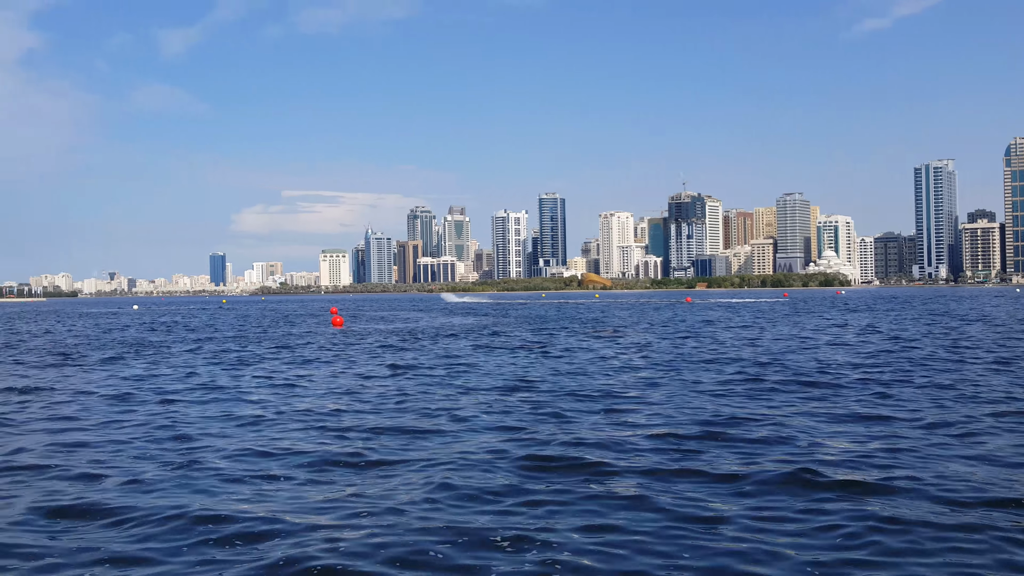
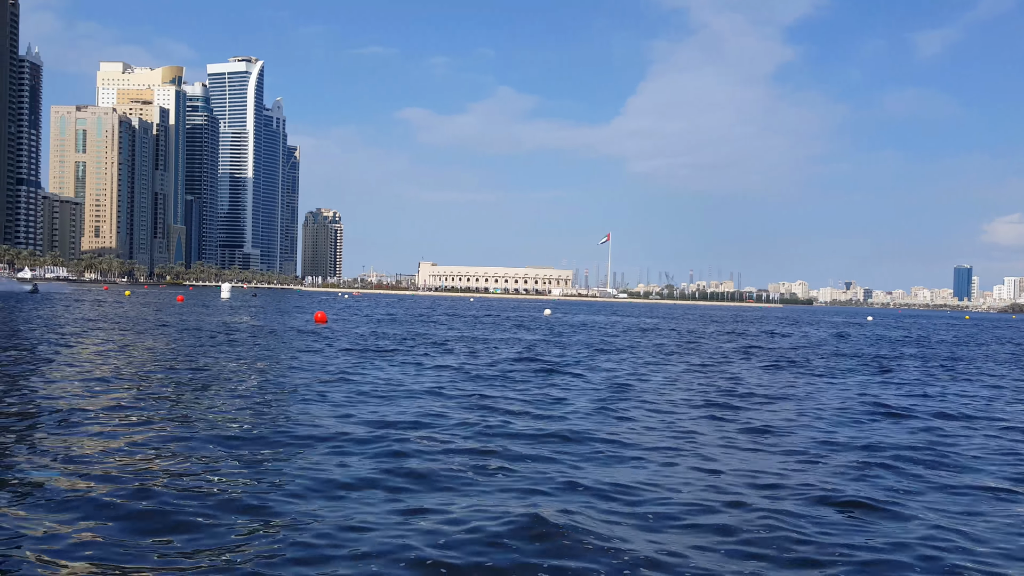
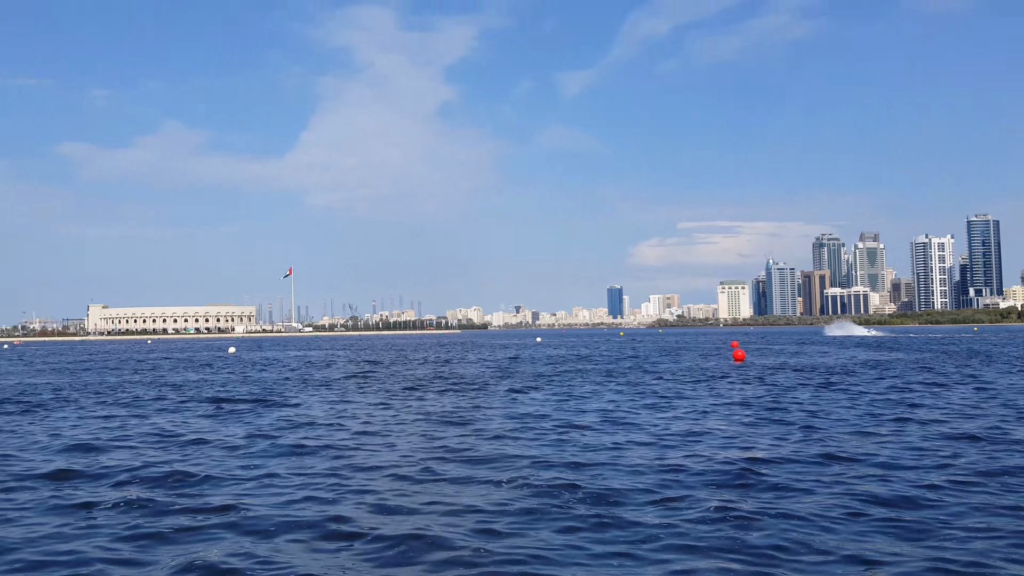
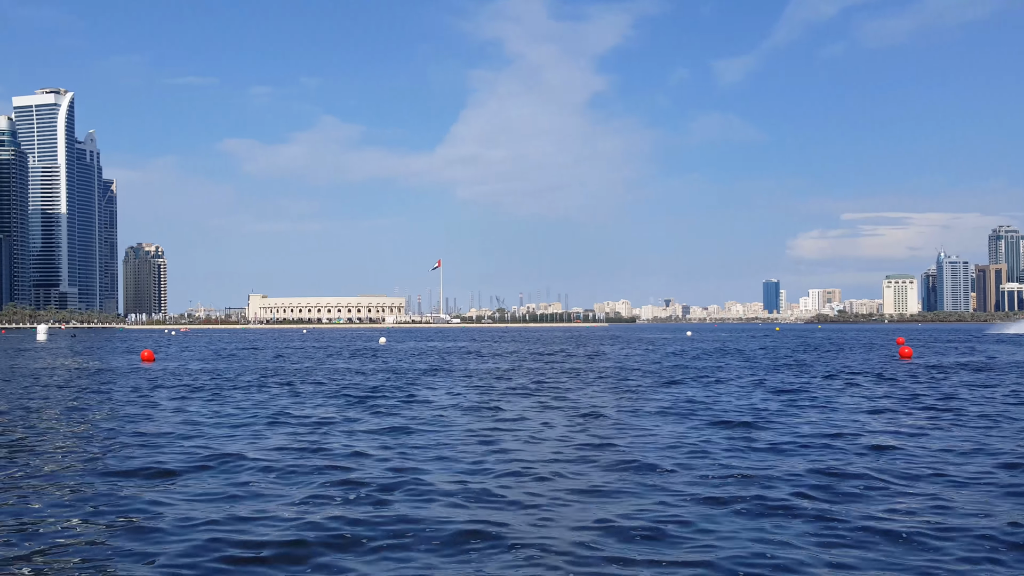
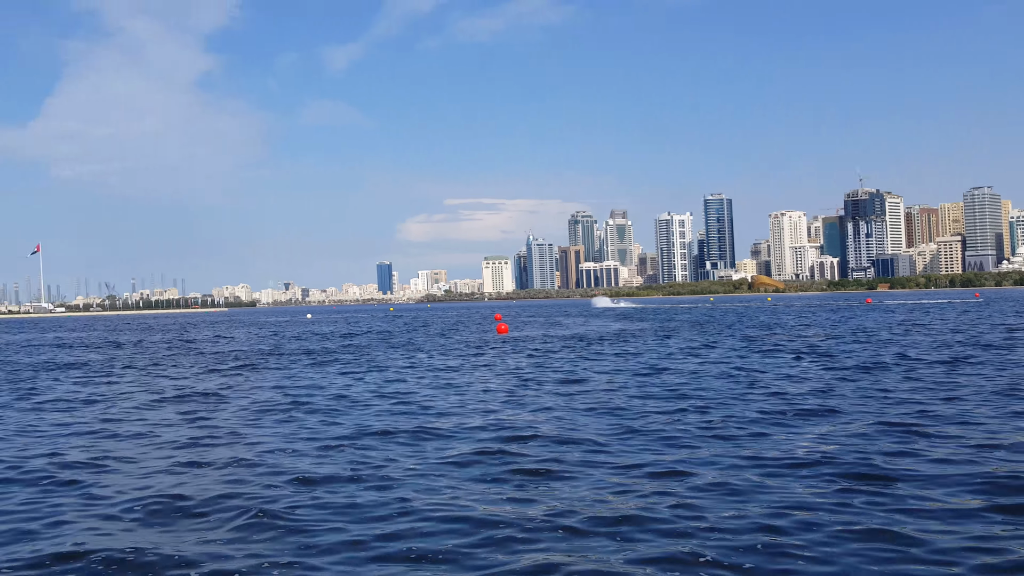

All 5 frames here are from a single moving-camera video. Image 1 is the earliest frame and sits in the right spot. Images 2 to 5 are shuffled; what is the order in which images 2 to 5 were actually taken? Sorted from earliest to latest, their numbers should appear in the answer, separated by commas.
5, 3, 4, 2
